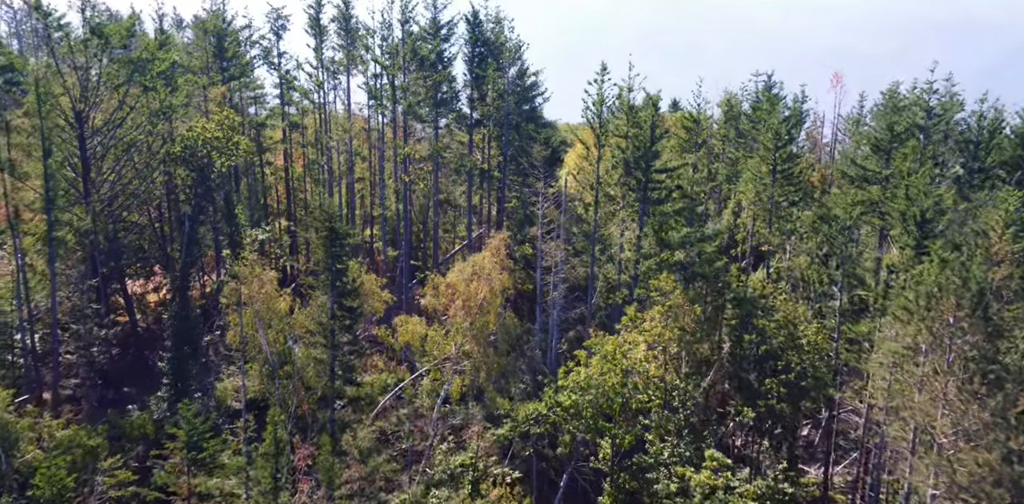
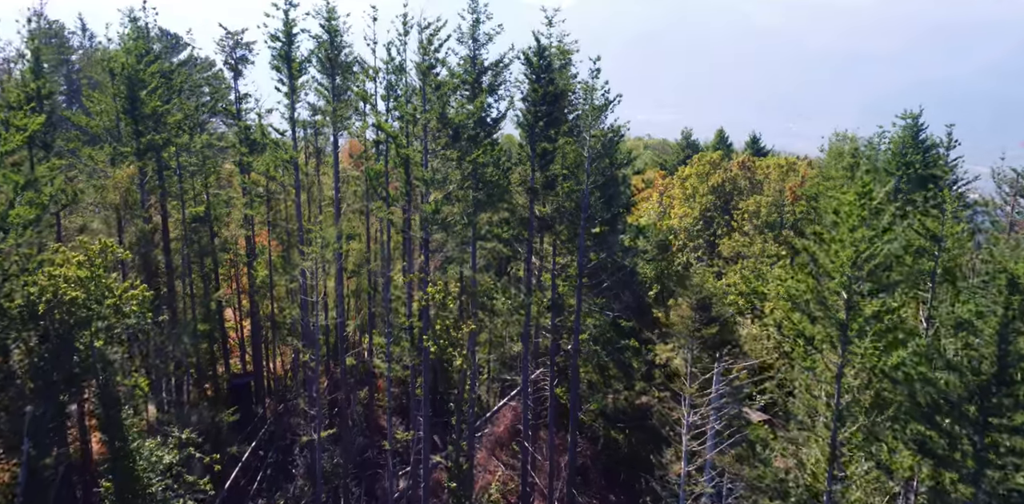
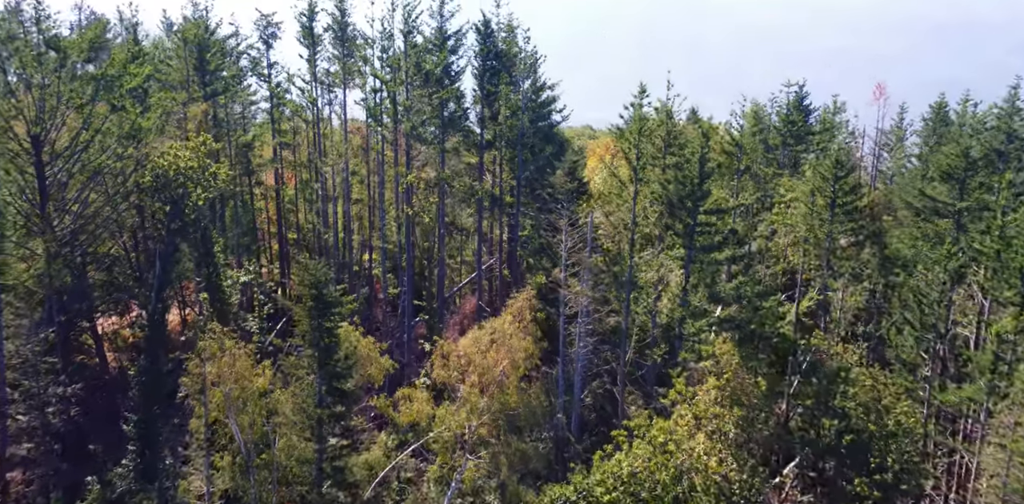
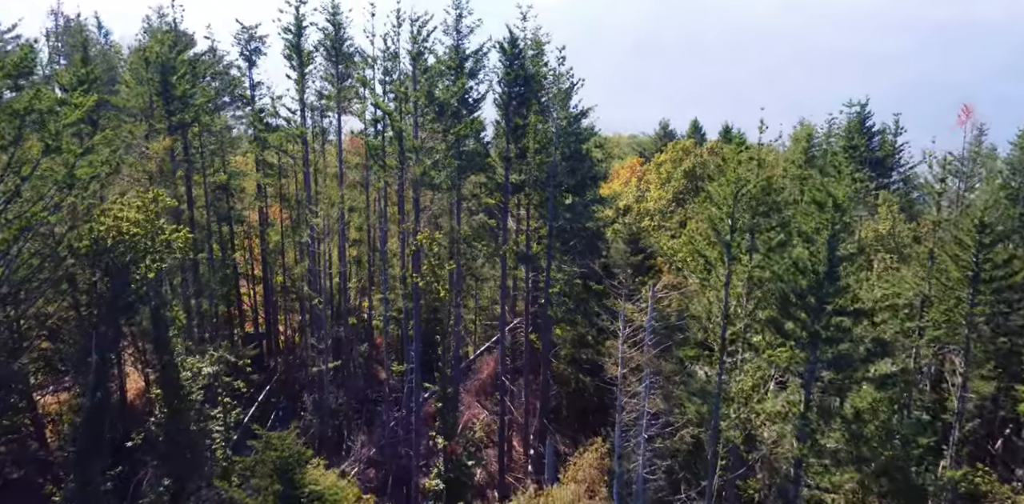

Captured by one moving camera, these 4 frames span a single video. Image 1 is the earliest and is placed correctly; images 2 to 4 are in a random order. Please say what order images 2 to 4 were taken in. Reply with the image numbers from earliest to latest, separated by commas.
3, 4, 2
